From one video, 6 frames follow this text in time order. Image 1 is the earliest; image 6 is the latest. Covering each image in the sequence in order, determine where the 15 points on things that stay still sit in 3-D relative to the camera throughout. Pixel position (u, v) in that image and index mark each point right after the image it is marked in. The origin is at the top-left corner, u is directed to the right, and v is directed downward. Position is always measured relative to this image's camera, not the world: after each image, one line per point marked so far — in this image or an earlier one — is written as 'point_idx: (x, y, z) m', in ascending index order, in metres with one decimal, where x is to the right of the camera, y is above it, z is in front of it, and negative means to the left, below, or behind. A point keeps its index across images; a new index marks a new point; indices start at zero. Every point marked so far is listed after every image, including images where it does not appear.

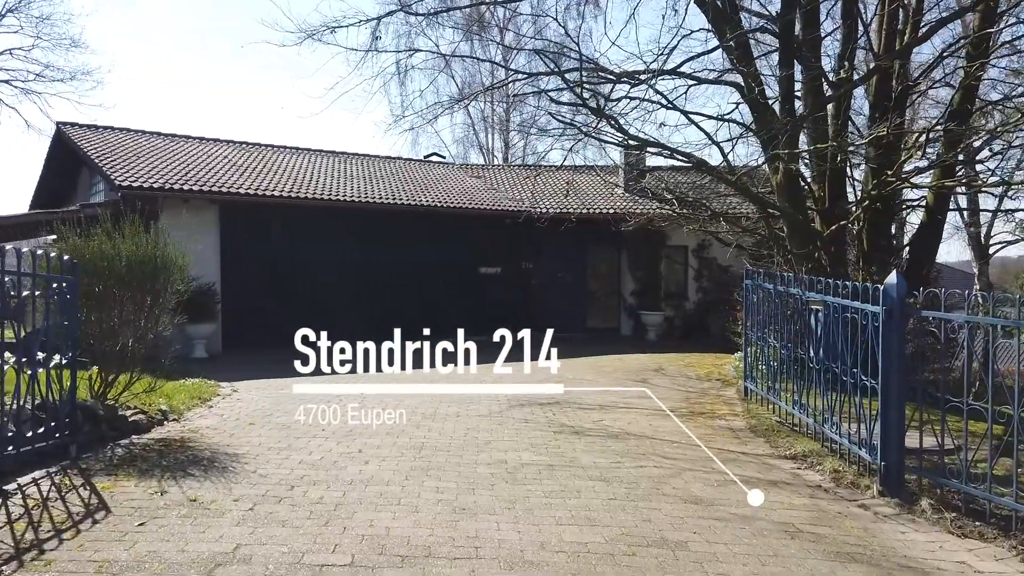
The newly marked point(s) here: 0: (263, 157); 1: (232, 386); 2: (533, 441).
0: (-5.4, +2.8, +16.3) m
1: (-3.4, -1.2, +9.0) m
2: (+0.2, -1.2, +5.9) m
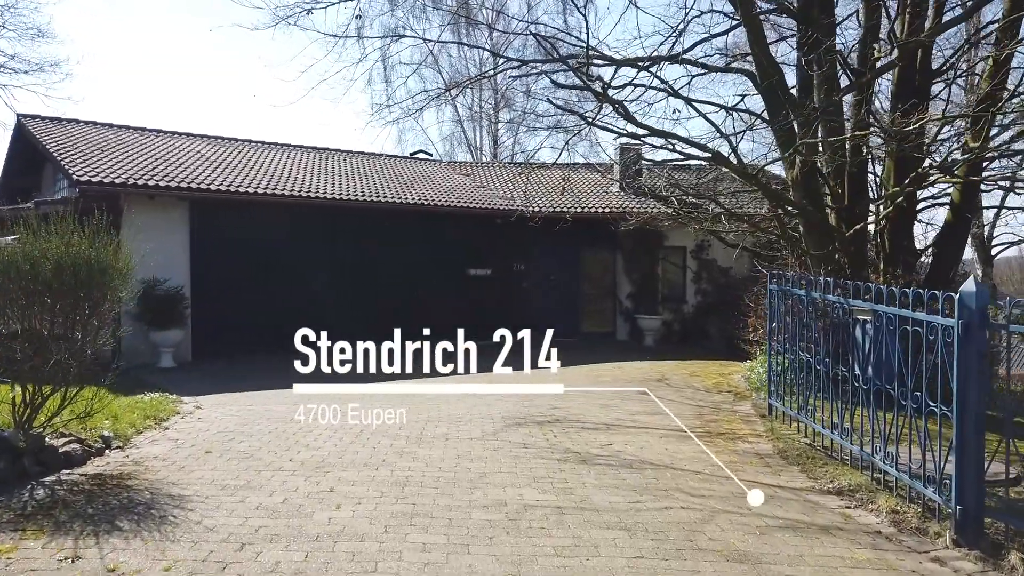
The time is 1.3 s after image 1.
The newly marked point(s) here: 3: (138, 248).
0: (-5.6, +2.8, +15.3) m
1: (-3.4, -1.2, +8.1) m
2: (+0.2, -1.3, +5.0) m
3: (-5.8, +0.6, +11.6) m
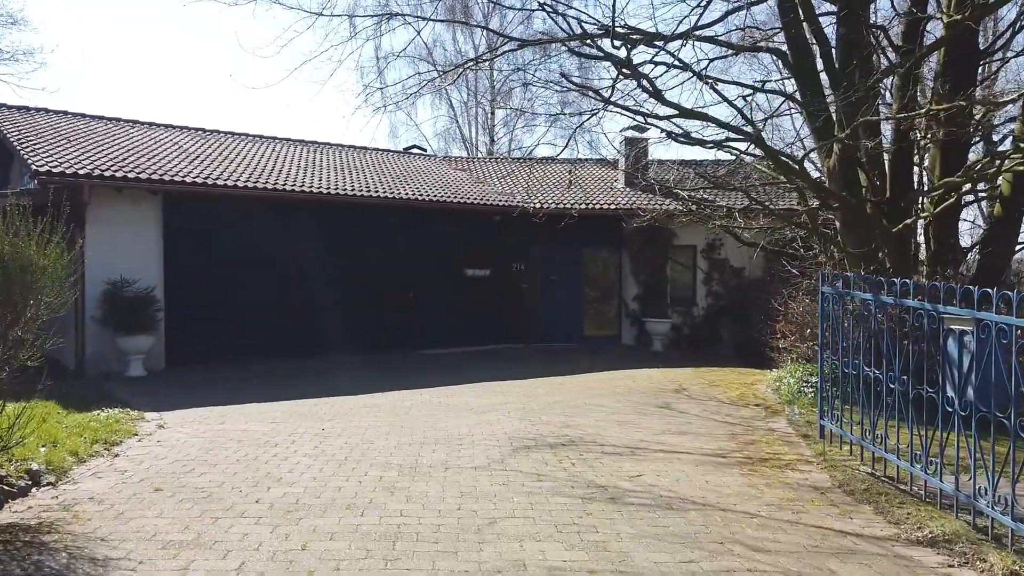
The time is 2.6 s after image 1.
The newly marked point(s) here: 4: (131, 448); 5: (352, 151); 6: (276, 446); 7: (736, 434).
0: (-5.6, +2.8, +14.4) m
1: (-3.4, -1.3, +7.2) m
2: (+0.3, -1.3, +4.1) m
3: (-5.8, +0.6, +10.6) m
4: (-3.0, -1.3, +5.9) m
5: (-3.6, +3.1, +16.7) m
6: (-1.9, -1.2, +5.9) m
7: (+2.0, -1.3, +6.7) m
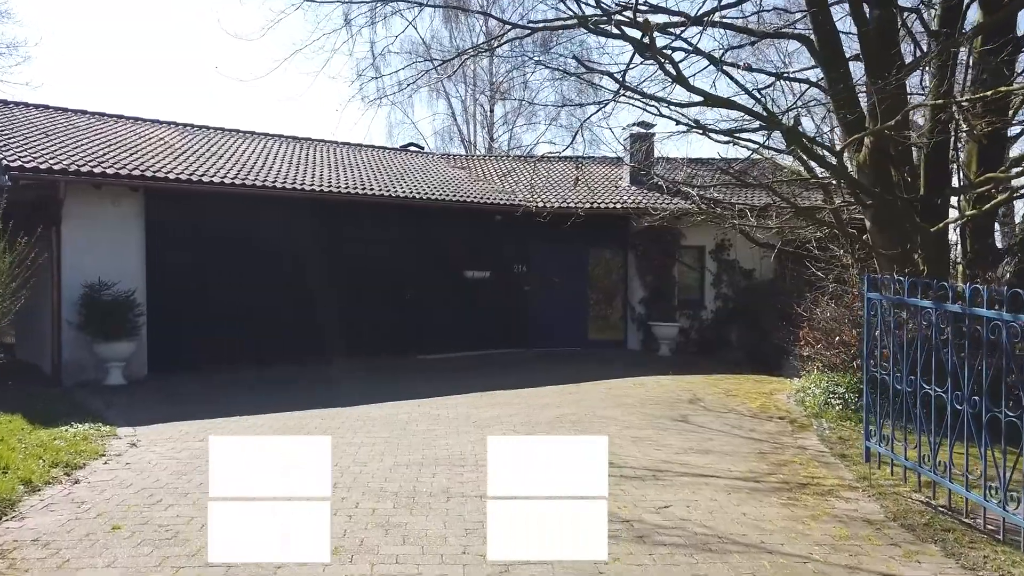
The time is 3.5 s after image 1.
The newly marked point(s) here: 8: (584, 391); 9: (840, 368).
0: (-5.6, +2.7, +13.7) m
1: (-3.3, -1.3, +6.5) m
2: (+0.3, -1.3, +3.5) m
3: (-5.8, +0.6, +10.0) m
4: (-2.9, -1.3, +5.3) m
5: (-3.6, +3.0, +16.1) m
6: (-1.8, -1.3, +5.3) m
7: (+2.1, -1.4, +6.1) m
8: (+0.9, -1.3, +9.6) m
9: (+3.5, -0.9, +7.9) m
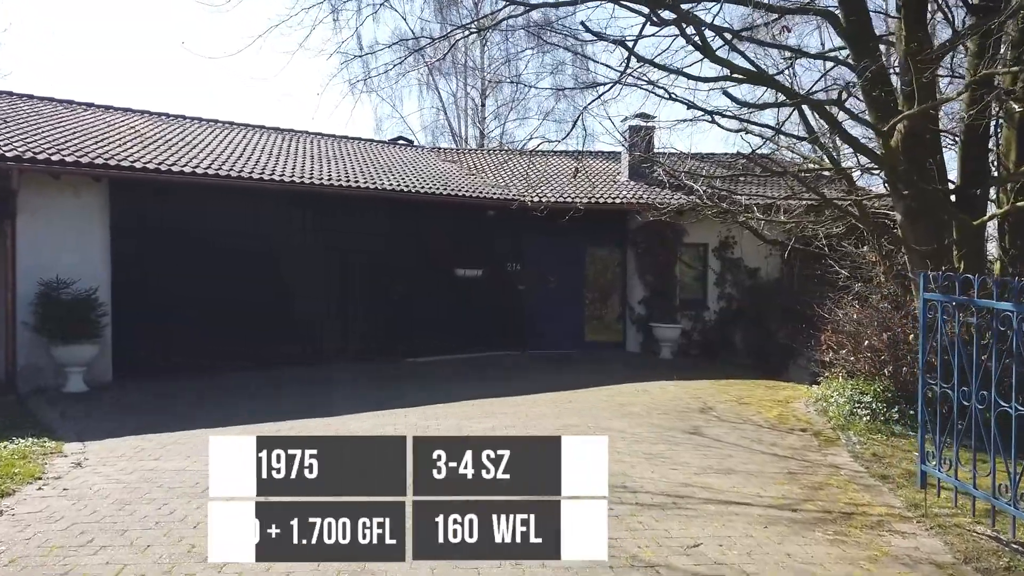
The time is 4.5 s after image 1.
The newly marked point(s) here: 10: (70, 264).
0: (-5.7, +2.7, +12.9) m
1: (-3.3, -1.3, +5.8) m
2: (+0.3, -1.3, +2.8) m
3: (-5.8, +0.6, +9.2) m
4: (-2.9, -1.3, +4.5) m
5: (-3.7, +3.1, +15.3) m
6: (-1.8, -1.3, +4.6) m
7: (+2.1, -1.4, +5.4) m
8: (+0.9, -1.3, +8.9) m
9: (+3.4, -0.8, +7.2) m
10: (-5.6, +0.3, +9.4) m
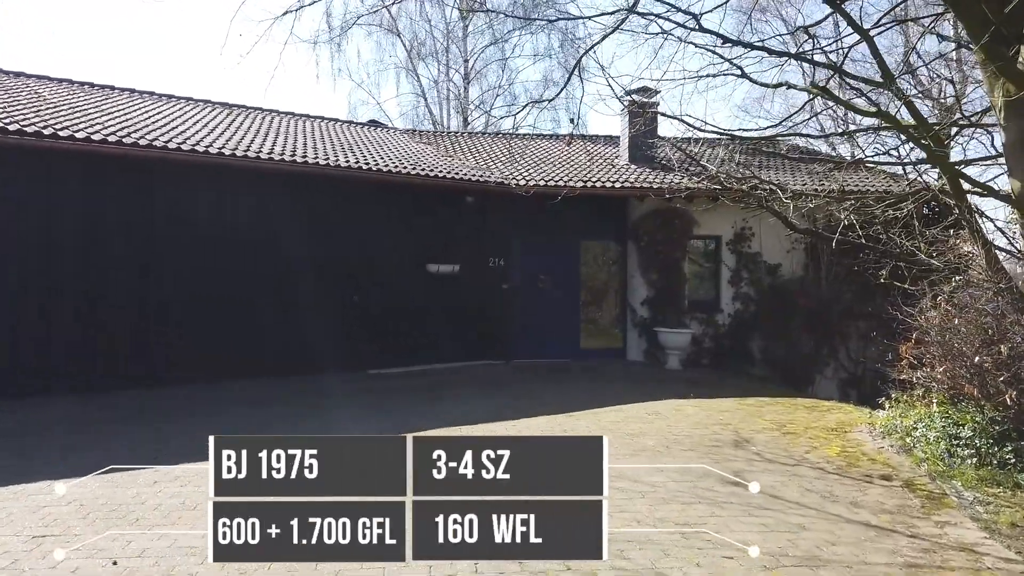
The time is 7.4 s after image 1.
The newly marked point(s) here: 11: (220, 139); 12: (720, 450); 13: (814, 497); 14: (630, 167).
0: (-6.0, +2.8, +10.9) m
1: (-3.5, -1.2, +3.8) m
2: (+0.2, -1.3, +0.9) m
3: (-6.0, +0.6, +7.2) m
4: (-3.1, -1.2, +2.5) m
5: (-4.0, +3.1, +13.3) m
6: (-1.9, -1.2, +2.6) m
7: (+1.9, -1.3, +3.5) m
8: (+0.7, -1.3, +6.9) m
9: (+3.2, -0.8, +5.3) m
10: (-5.8, +0.3, +7.4) m
11: (-4.0, +2.1, +10.3) m
12: (+1.7, -1.3, +5.9) m
13: (+1.9, -1.3, +4.6) m
14: (+2.0, +2.0, +12.2) m
